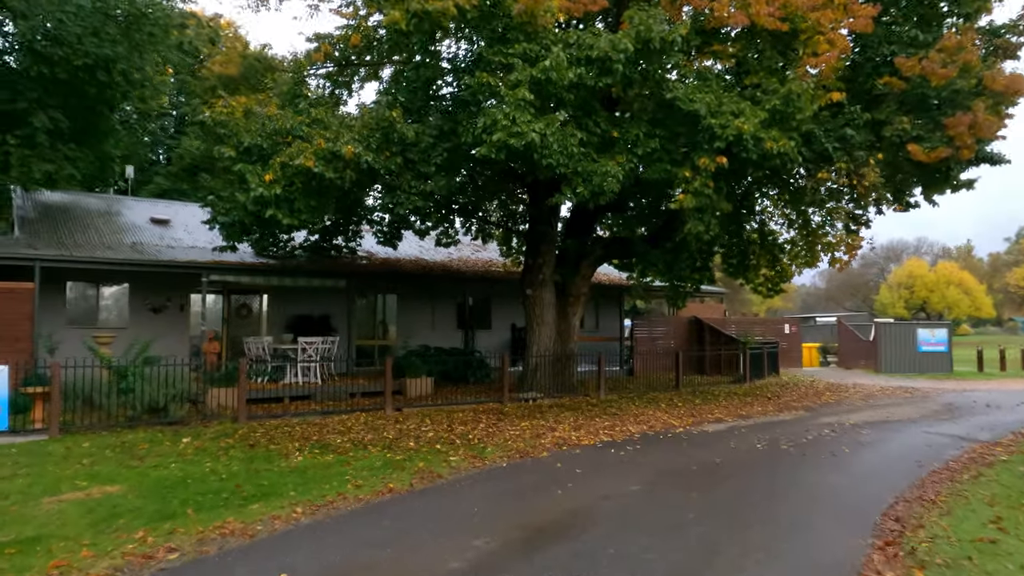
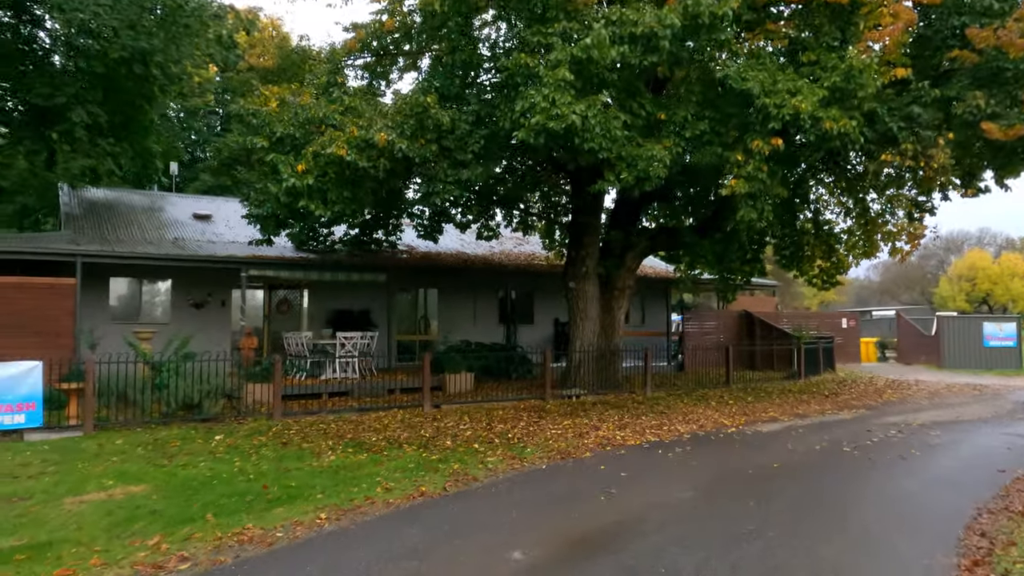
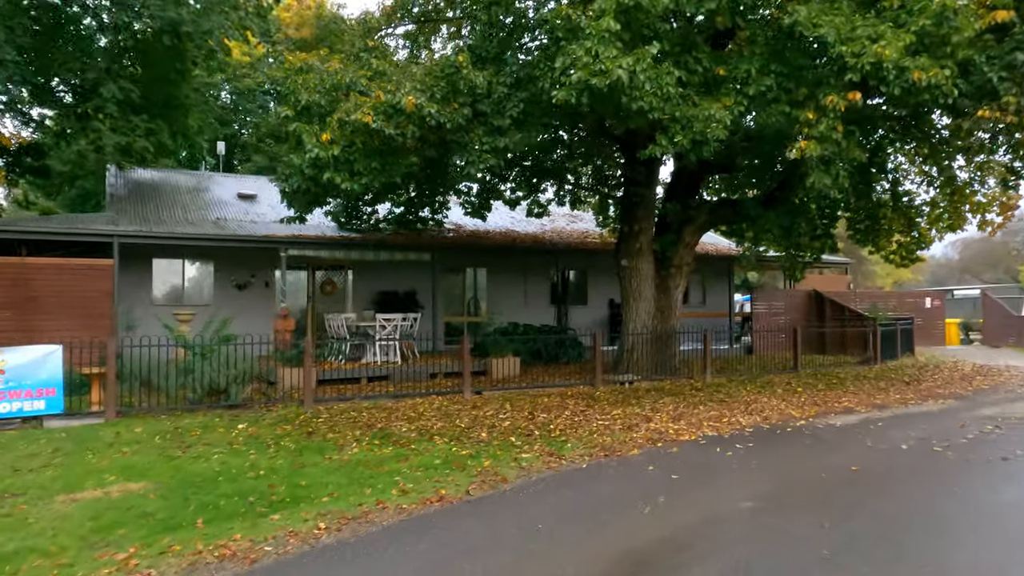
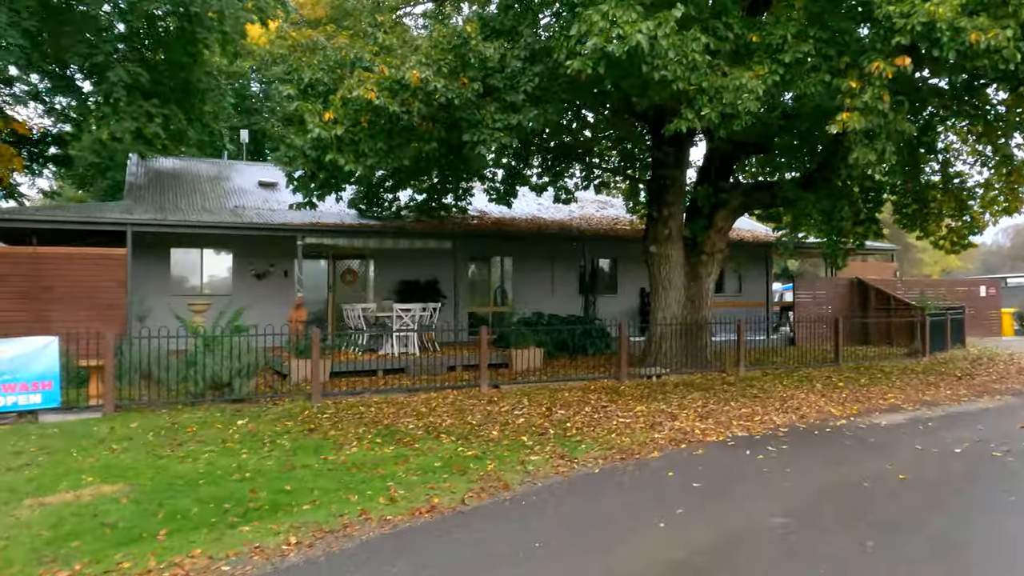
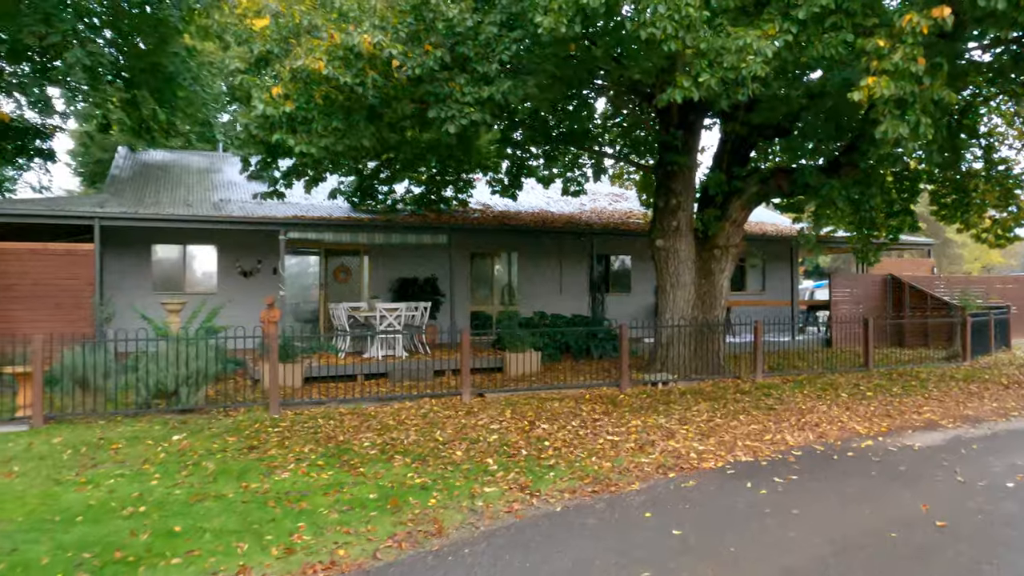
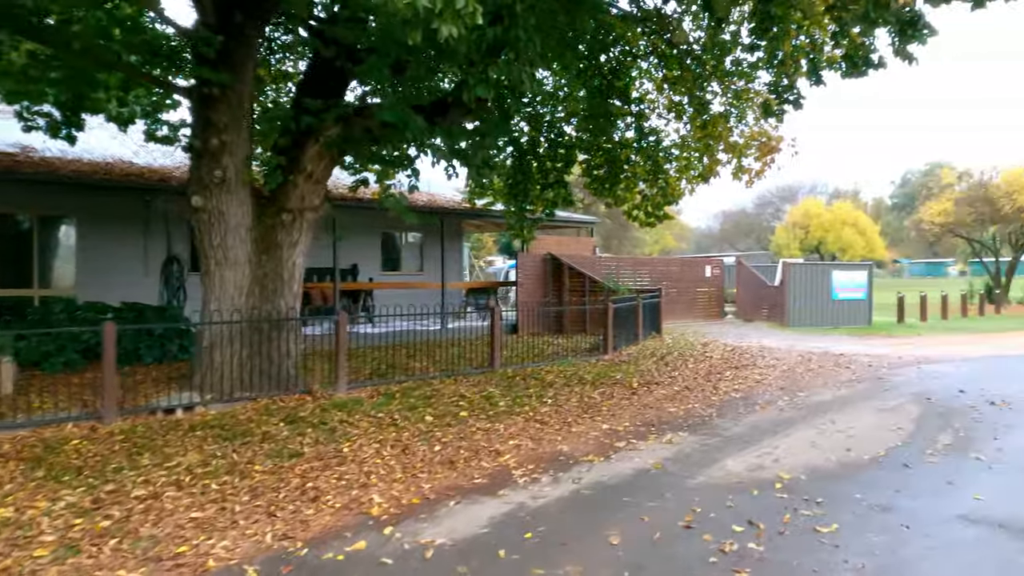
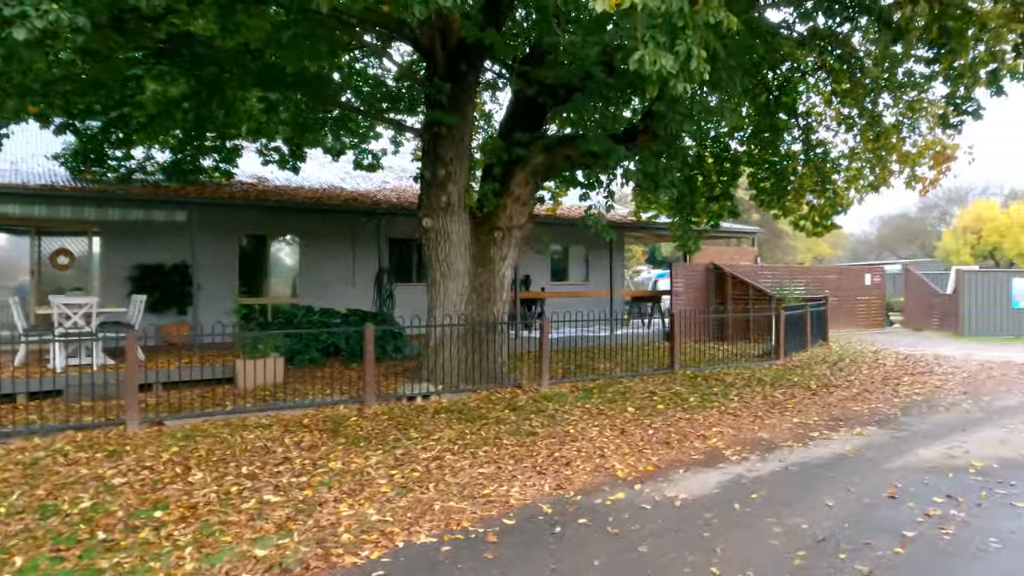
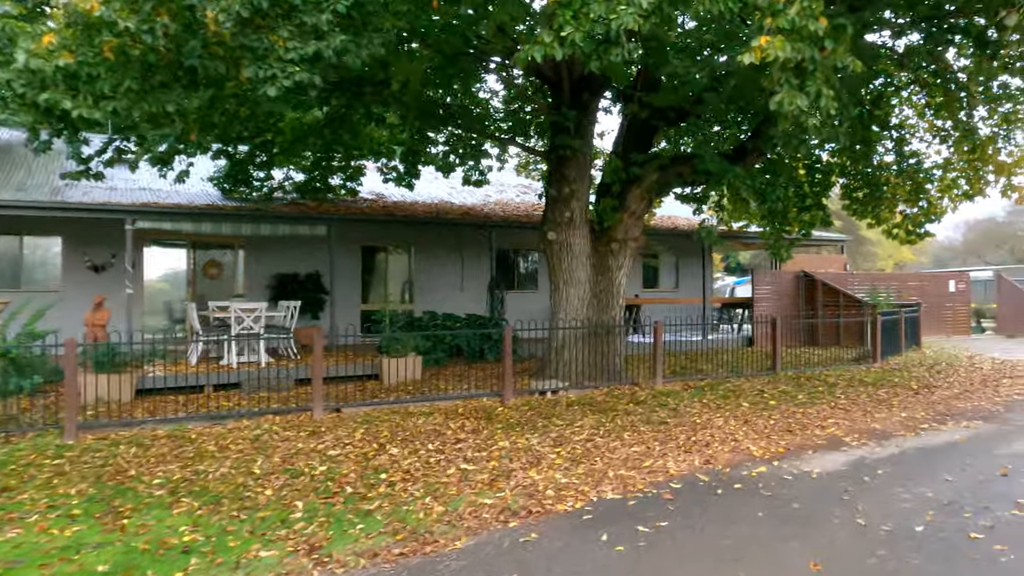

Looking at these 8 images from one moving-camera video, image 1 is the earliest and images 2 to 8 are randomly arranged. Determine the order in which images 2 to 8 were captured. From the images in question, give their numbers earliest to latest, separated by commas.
2, 3, 4, 5, 8, 7, 6
